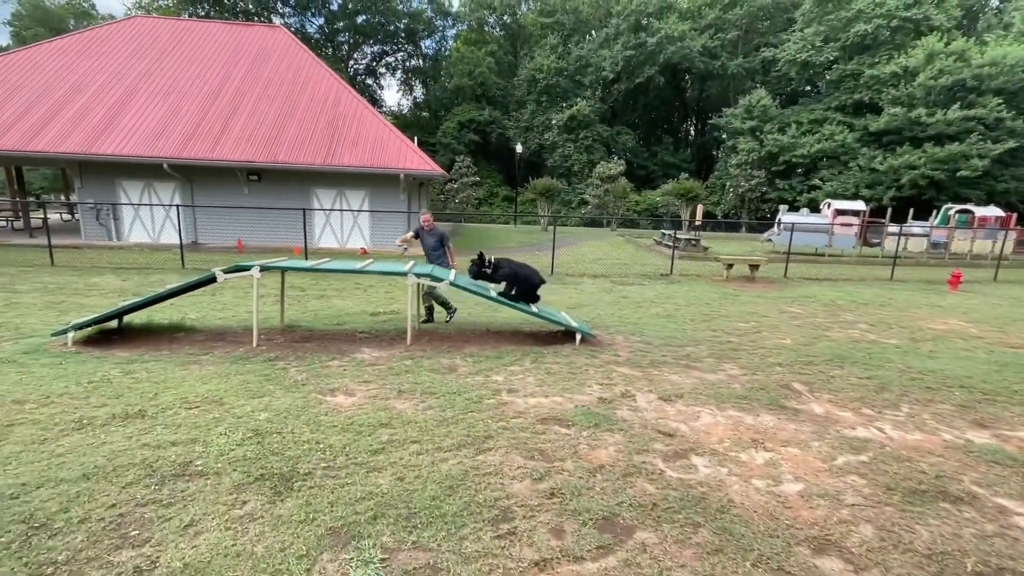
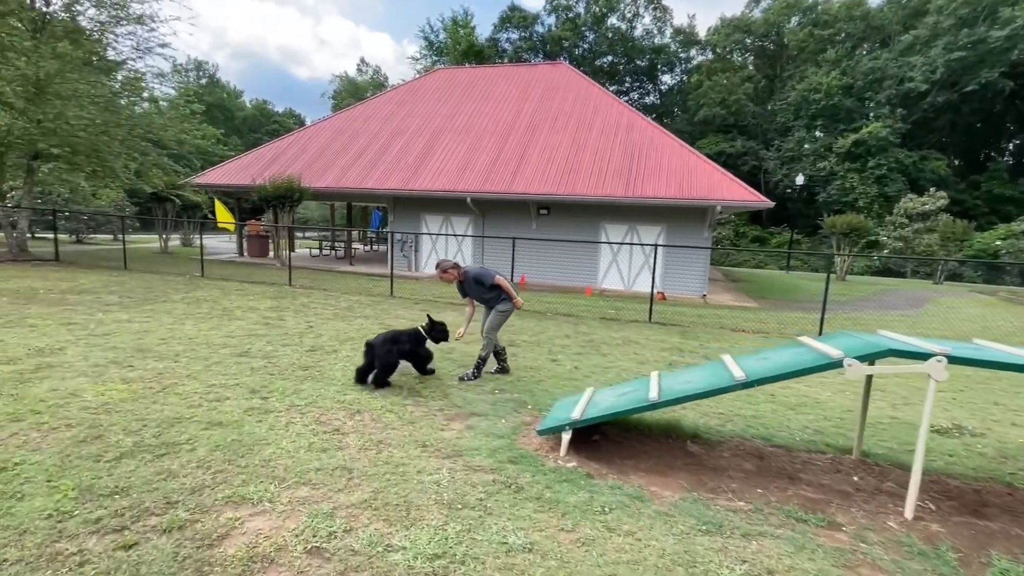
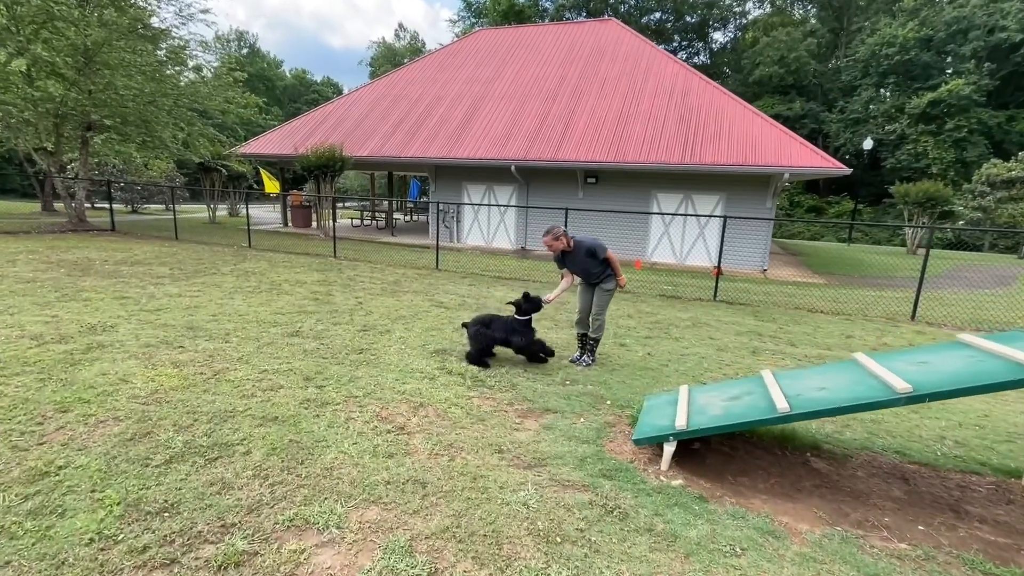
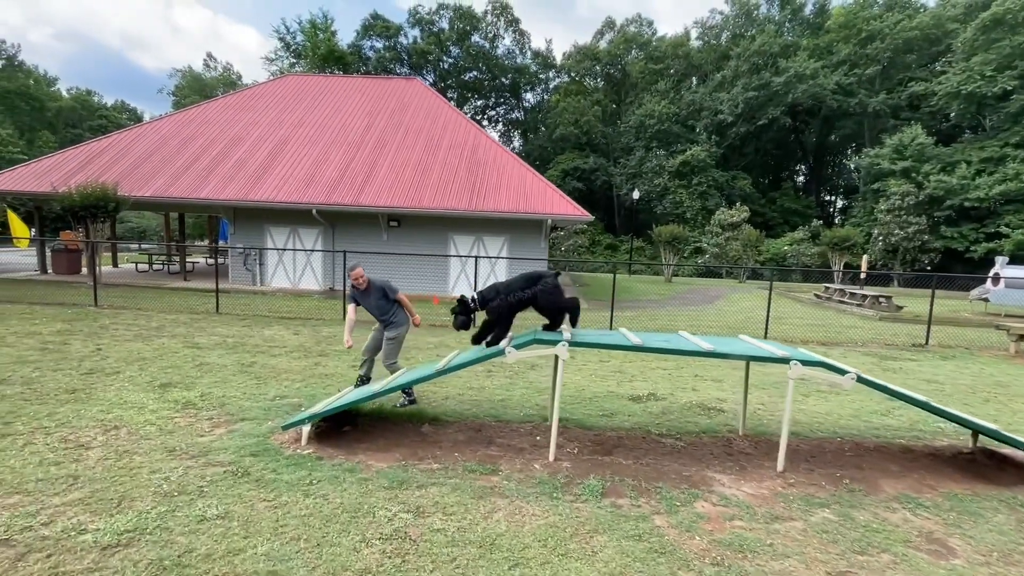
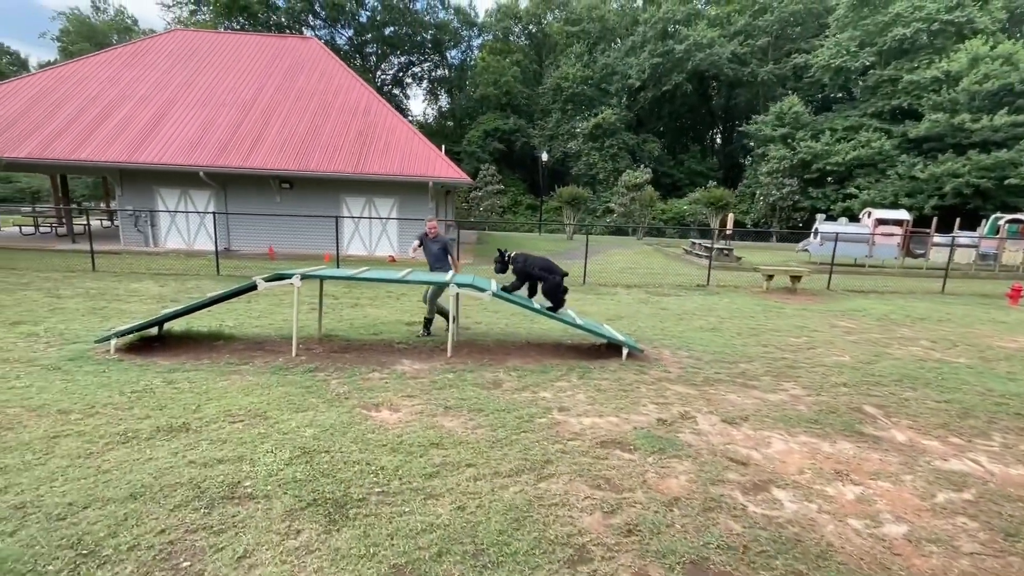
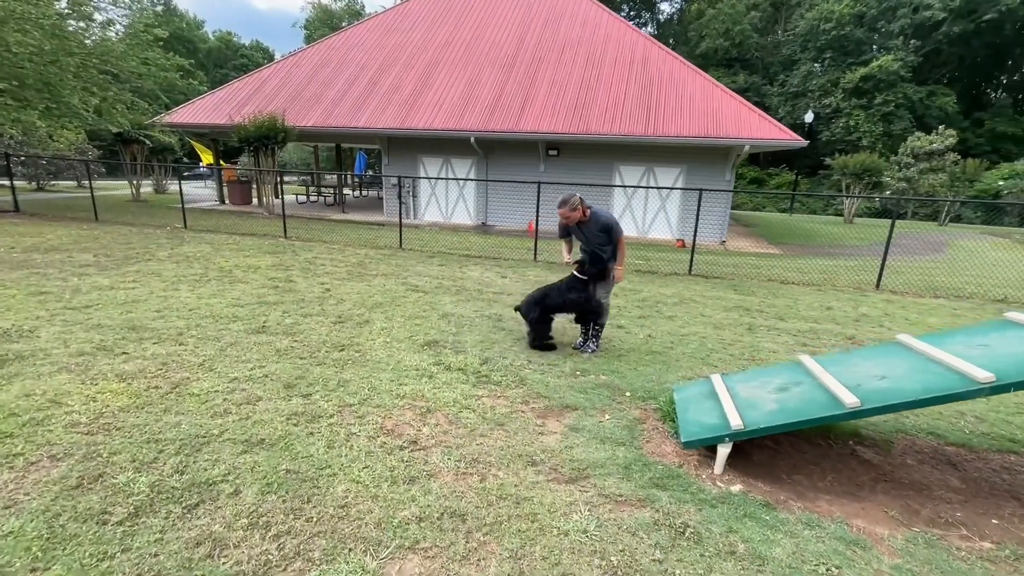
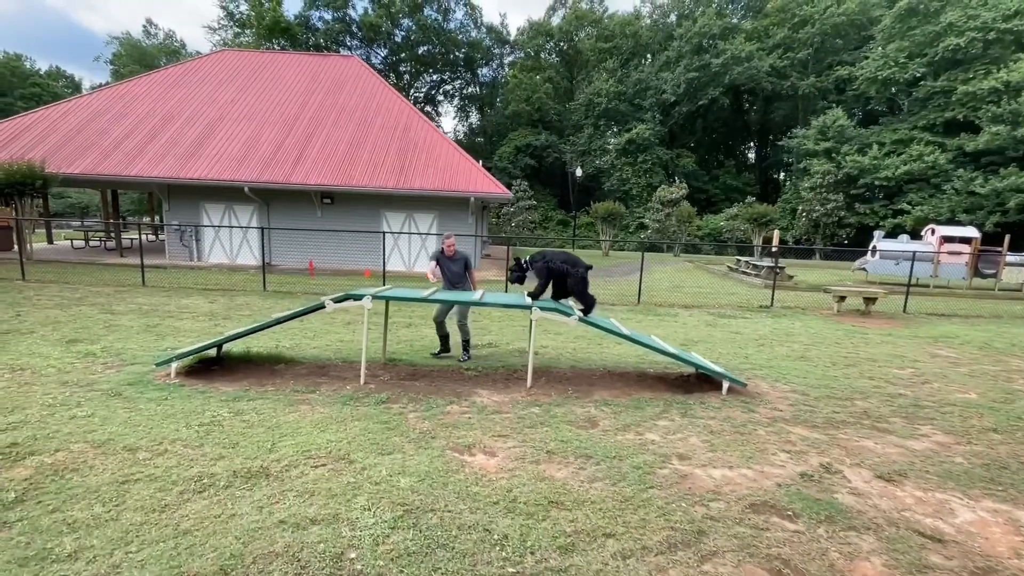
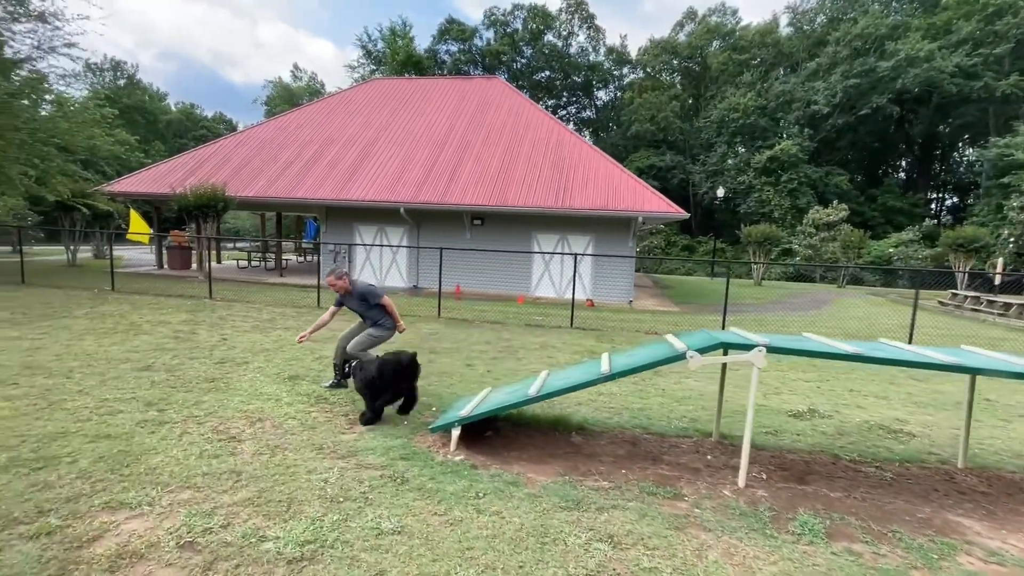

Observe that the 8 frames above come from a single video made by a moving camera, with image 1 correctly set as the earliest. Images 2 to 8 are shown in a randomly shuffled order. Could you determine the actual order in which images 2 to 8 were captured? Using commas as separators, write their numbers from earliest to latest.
5, 7, 4, 8, 2, 3, 6
